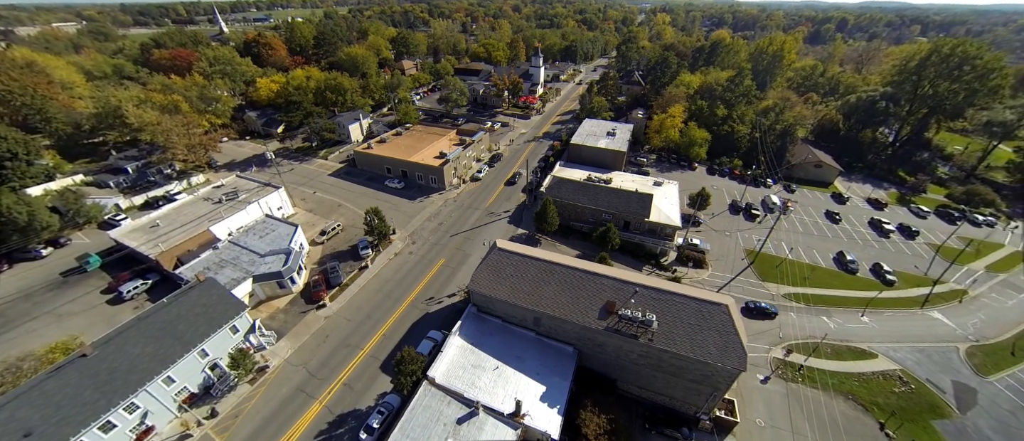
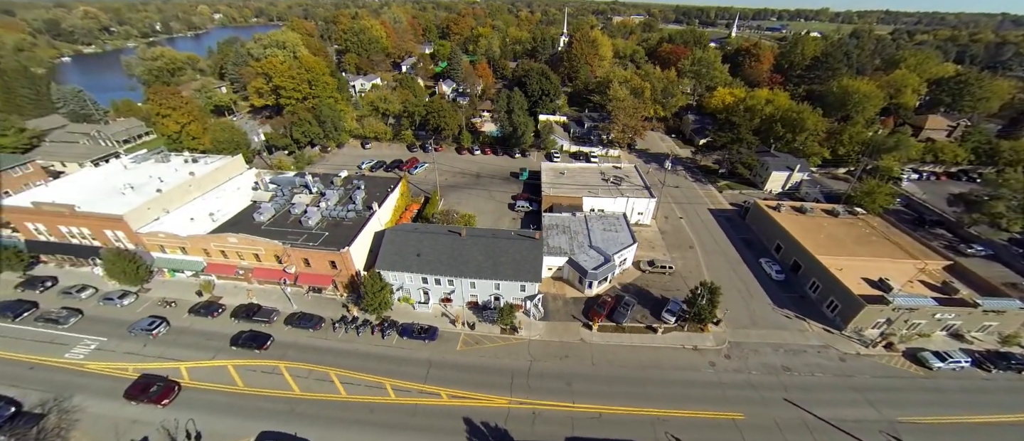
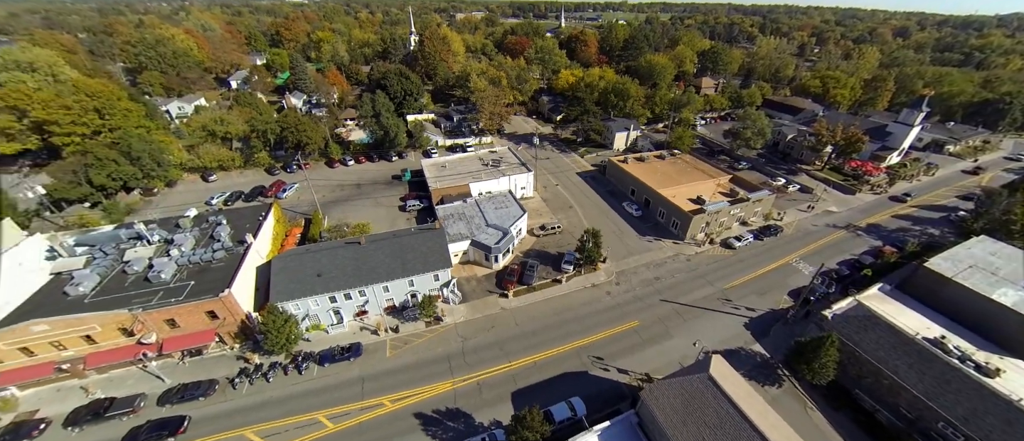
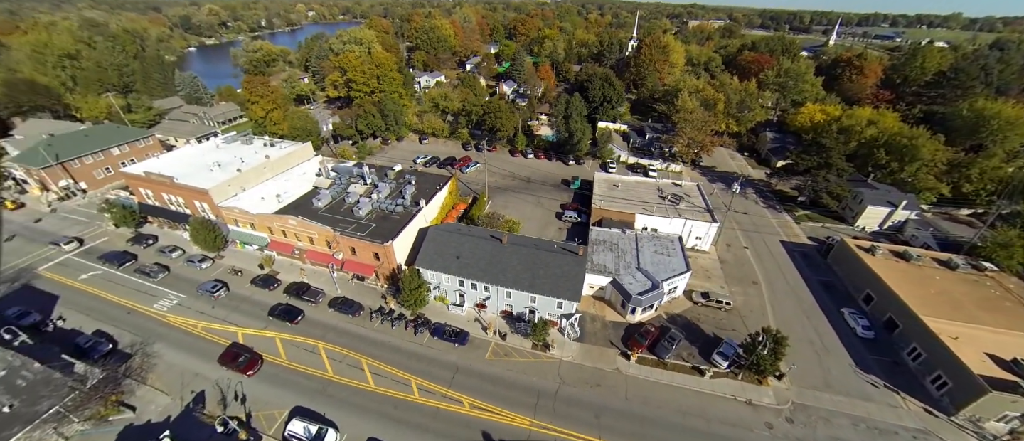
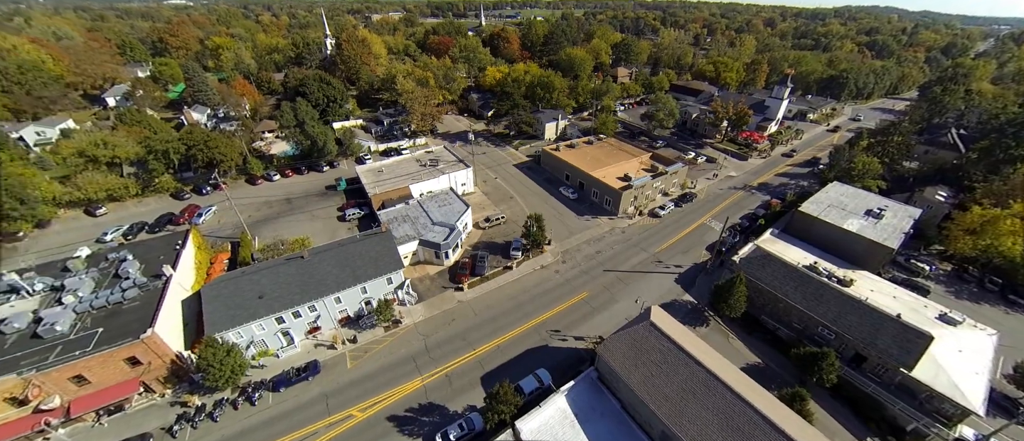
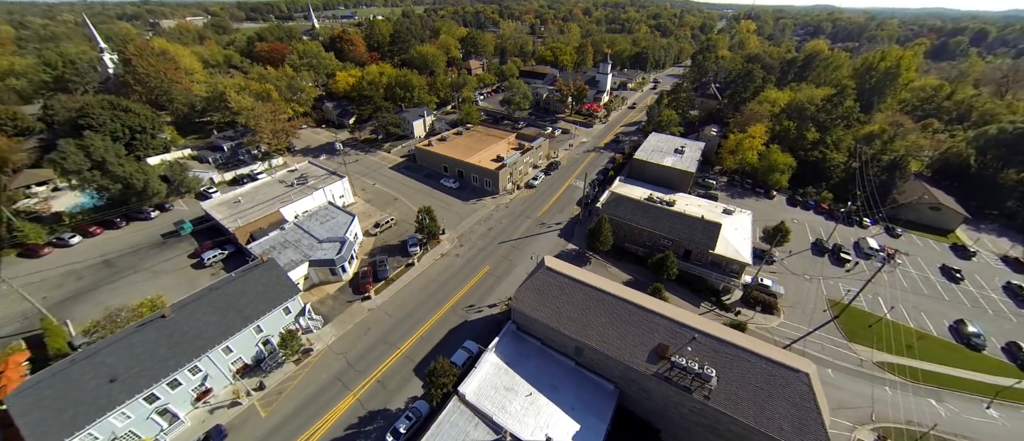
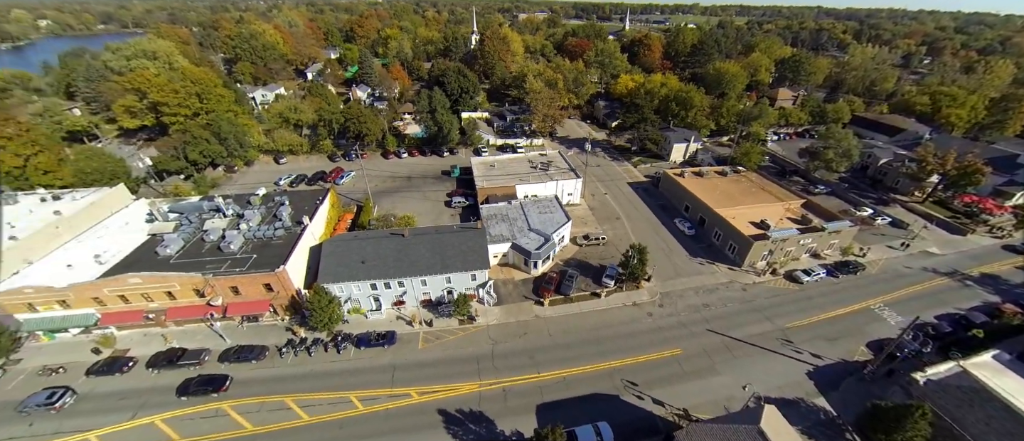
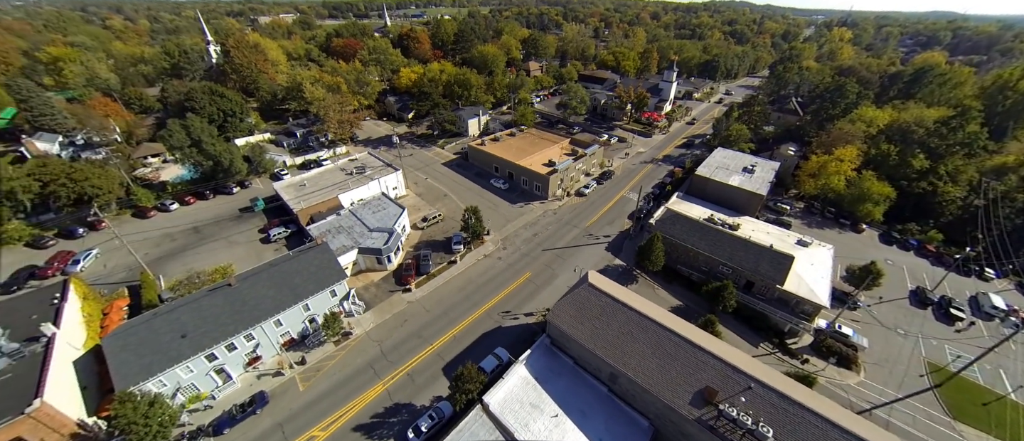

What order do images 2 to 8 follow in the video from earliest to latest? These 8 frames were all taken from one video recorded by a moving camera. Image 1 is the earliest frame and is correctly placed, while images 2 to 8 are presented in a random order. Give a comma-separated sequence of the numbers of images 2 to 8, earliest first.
6, 8, 5, 3, 7, 2, 4
